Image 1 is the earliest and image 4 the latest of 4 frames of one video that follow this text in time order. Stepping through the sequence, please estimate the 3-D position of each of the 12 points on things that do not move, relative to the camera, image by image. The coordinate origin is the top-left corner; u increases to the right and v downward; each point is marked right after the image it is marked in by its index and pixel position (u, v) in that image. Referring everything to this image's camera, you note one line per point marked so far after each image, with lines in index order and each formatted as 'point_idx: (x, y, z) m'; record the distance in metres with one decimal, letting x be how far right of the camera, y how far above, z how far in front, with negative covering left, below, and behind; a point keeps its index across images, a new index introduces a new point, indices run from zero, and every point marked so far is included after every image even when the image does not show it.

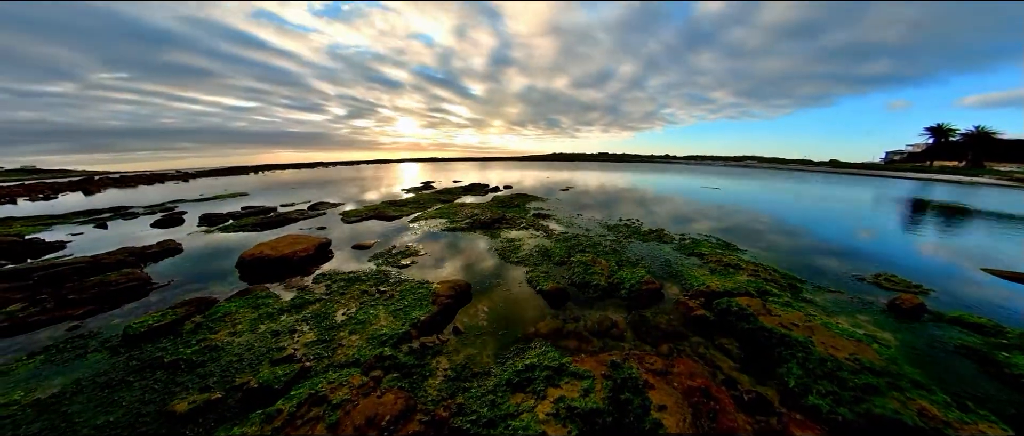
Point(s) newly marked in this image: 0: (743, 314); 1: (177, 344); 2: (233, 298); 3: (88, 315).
0: (+10.3, -4.3, +16.3) m
1: (-12.9, -4.8, +14.2) m
2: (-13.1, -3.5, +17.2) m
3: (-17.1, -3.6, +14.8) m
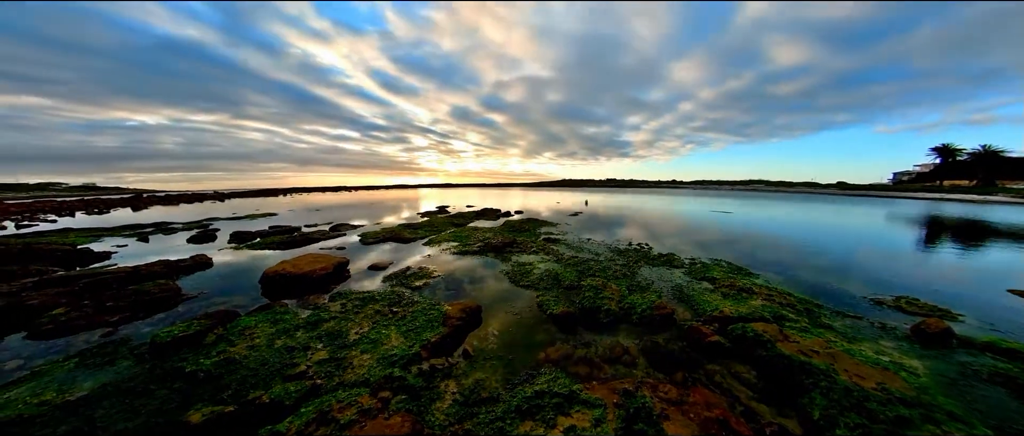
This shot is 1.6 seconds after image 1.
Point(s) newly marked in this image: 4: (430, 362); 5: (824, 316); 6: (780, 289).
0: (+10.6, -5.3, +15.8) m
1: (-12.6, -5.5, +14.8) m
2: (-12.6, -4.5, +18.0) m
3: (-16.8, -4.4, +15.8) m
4: (-3.5, -6.3, +15.8) m
5: (+14.1, -4.4, +16.7) m
6: (+13.9, -3.6, +19.2) m
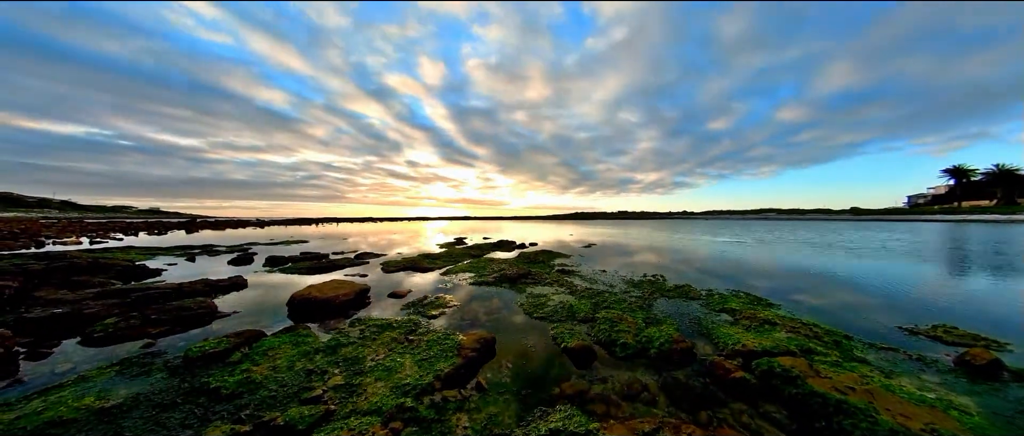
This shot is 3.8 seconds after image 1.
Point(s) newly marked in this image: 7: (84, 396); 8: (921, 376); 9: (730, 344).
0: (+11.1, -6.4, +14.9) m
1: (-12.2, -6.5, +15.5) m
2: (-11.9, -6.0, +18.8) m
3: (-16.2, -5.5, +17.0) m
4: (-3.0, -7.4, +15.7) m
5: (+14.7, -5.6, +15.6) m
6: (+14.6, -5.2, +18.2) m
7: (-15.3, -6.3, +13.1) m
8: (+15.2, -5.9, +13.7) m
9: (+10.4, -6.1, +17.6) m
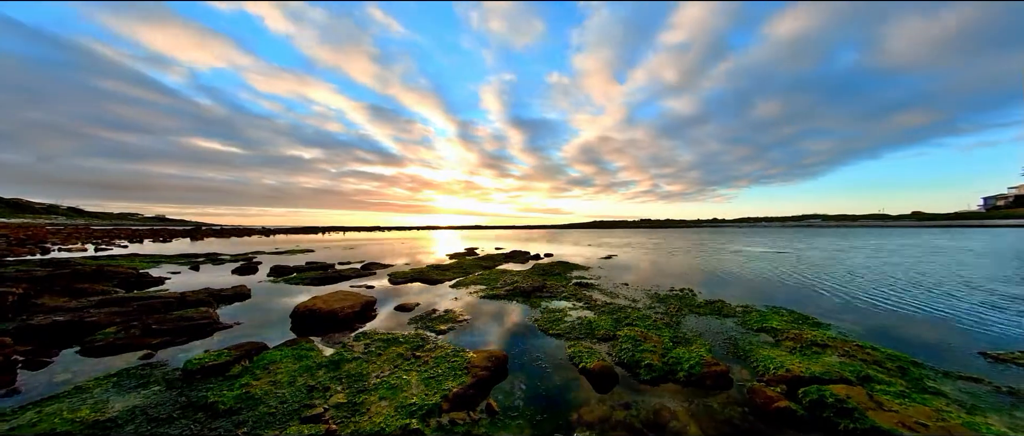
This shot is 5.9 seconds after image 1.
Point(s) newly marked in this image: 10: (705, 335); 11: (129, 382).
0: (+11.5, -6.6, +12.8) m
1: (-11.7, -6.8, +14.9) m
2: (-11.3, -6.5, +18.2) m
3: (-15.7, -5.9, +16.7) m
4: (-2.5, -7.6, +14.5) m
5: (+15.1, -5.9, +13.4) m
6: (+15.2, -5.6, +15.9) m
7: (-15.0, -6.6, +12.7) m
8: (+15.5, -6.0, +11.4) m
9: (+11.0, -6.4, +15.5) m
10: (+10.0, -6.2, +19.0) m
11: (-14.8, -6.4, +14.3) m
